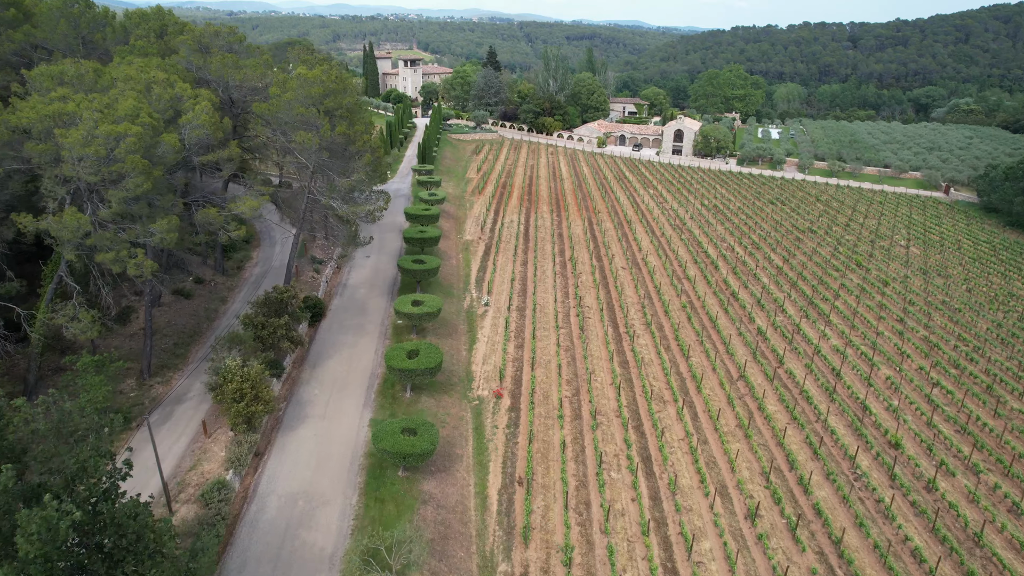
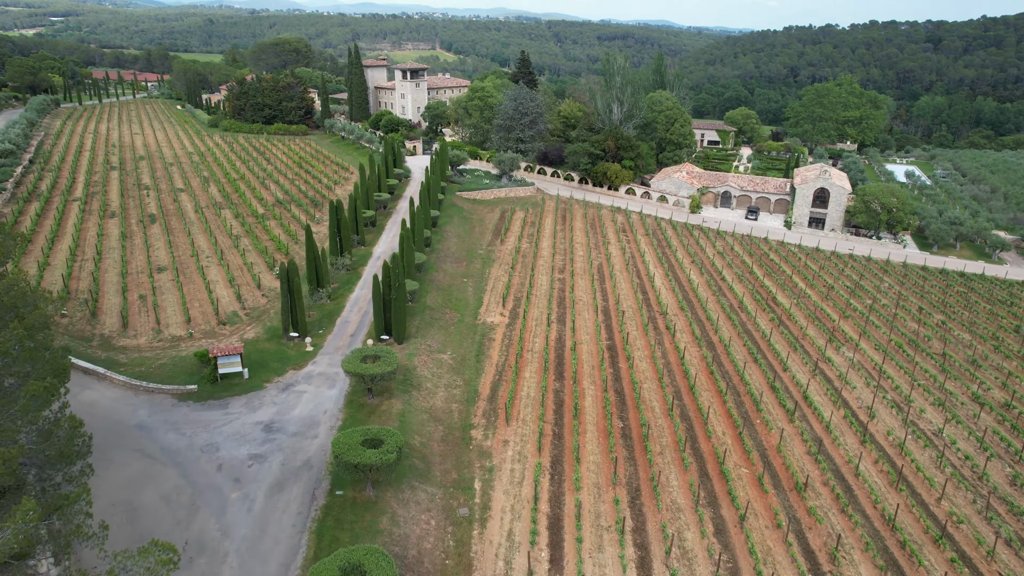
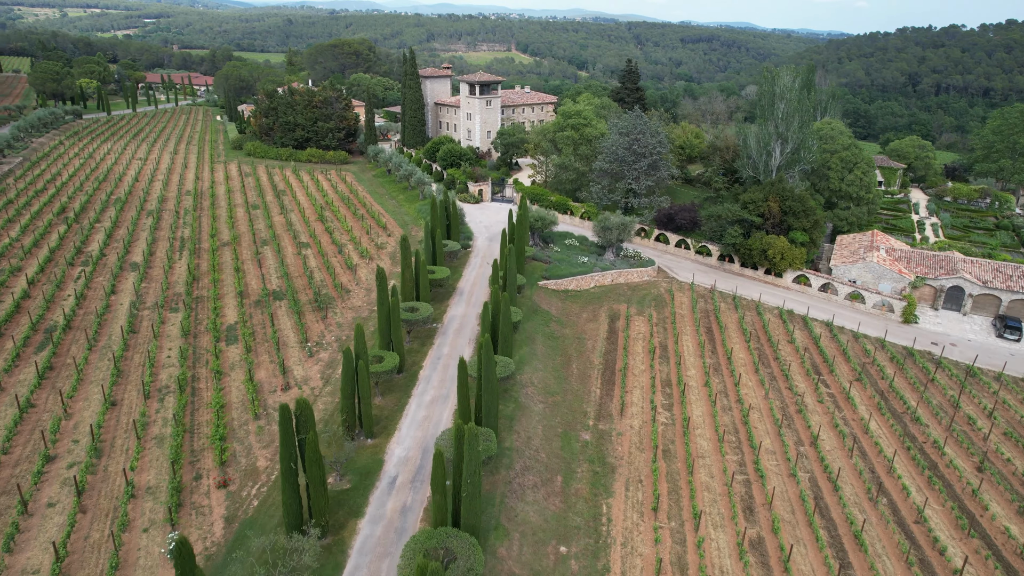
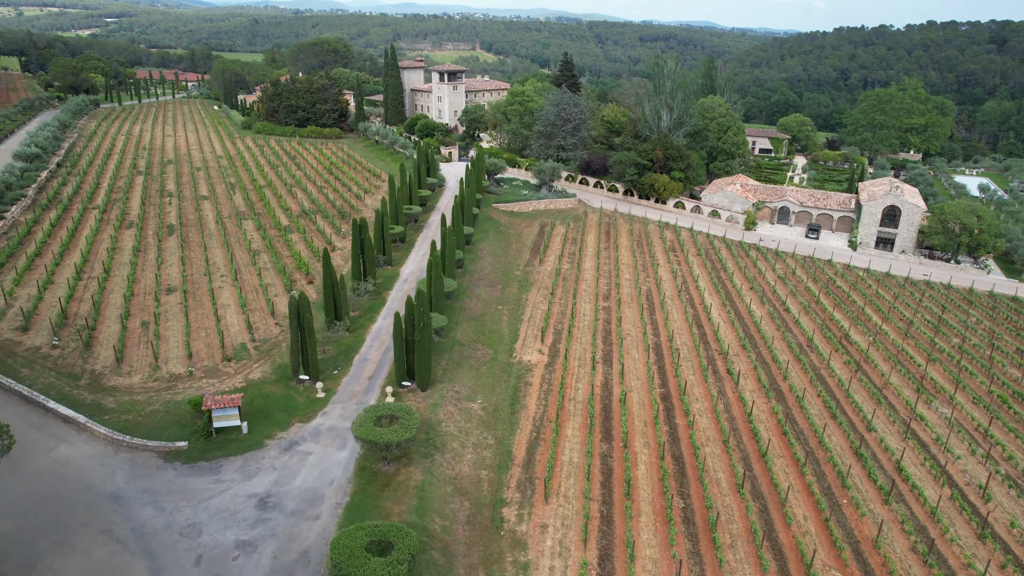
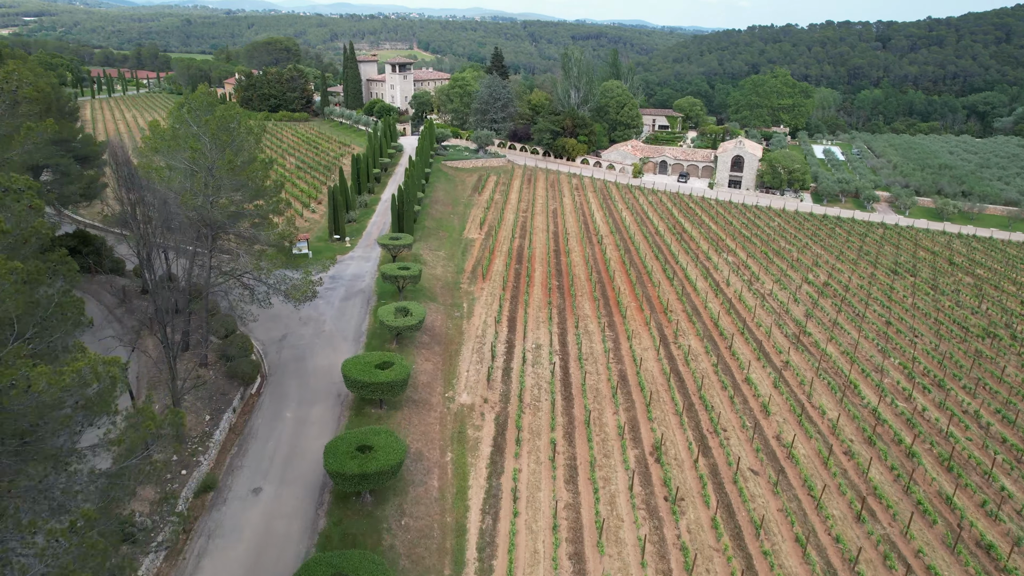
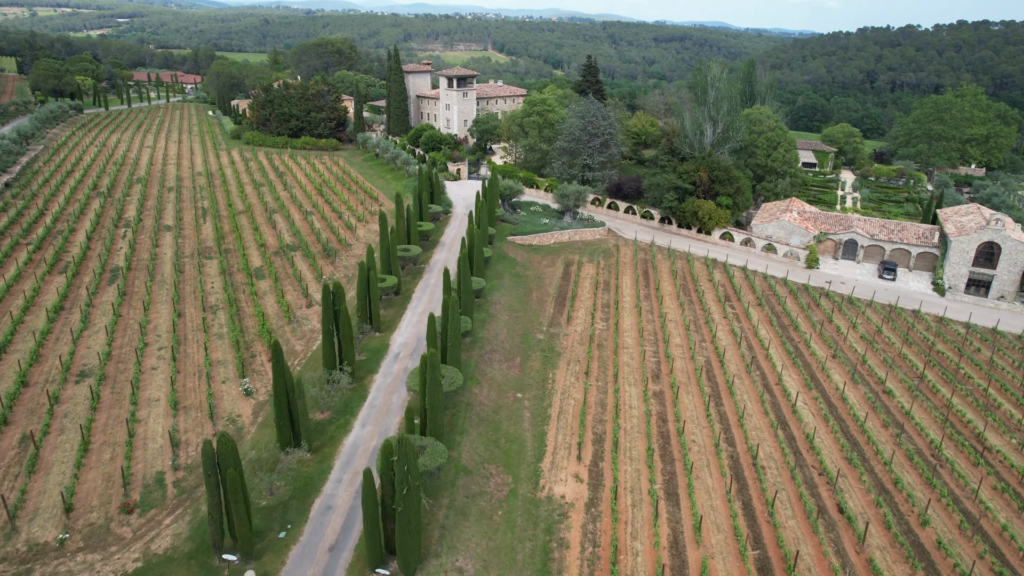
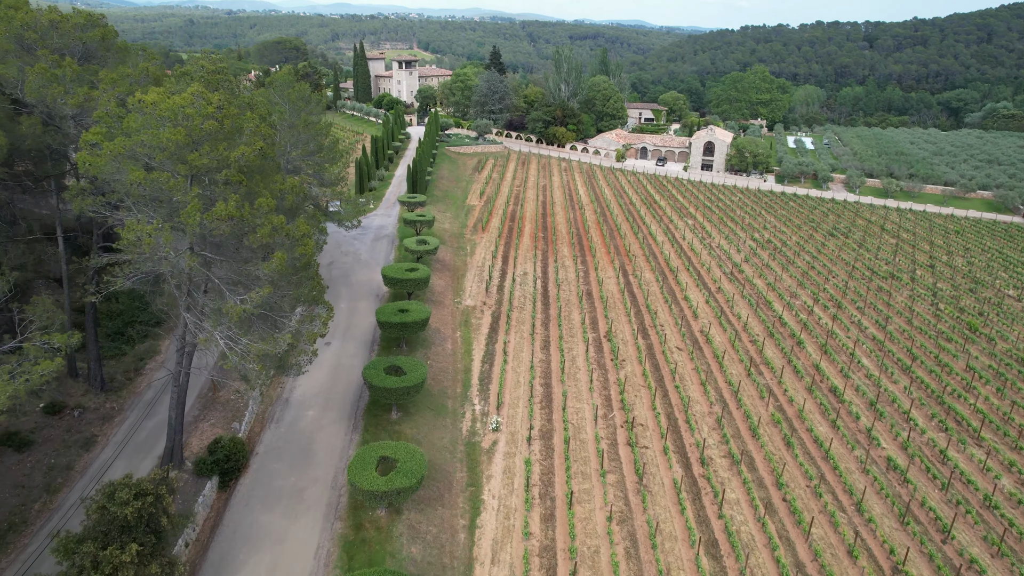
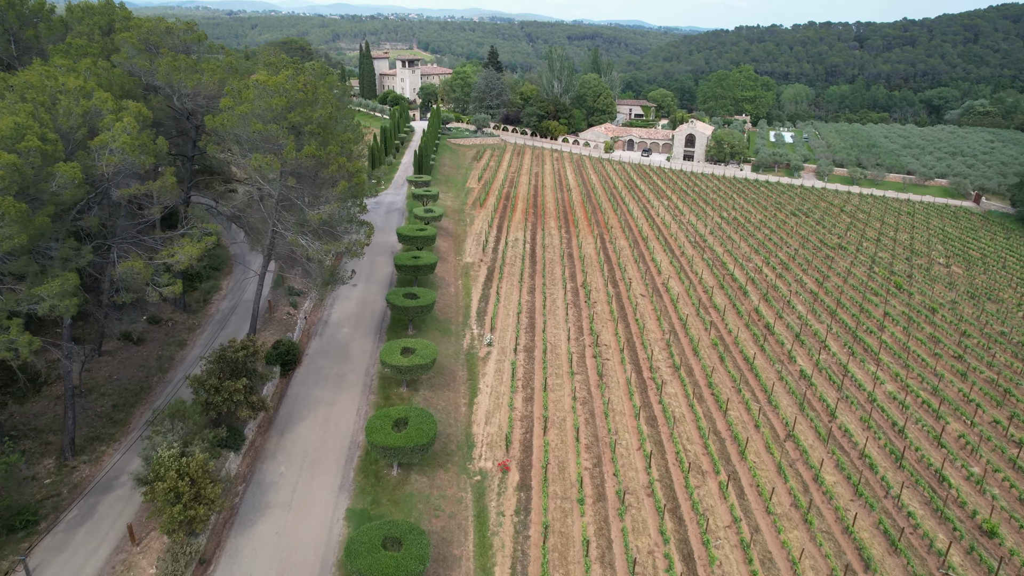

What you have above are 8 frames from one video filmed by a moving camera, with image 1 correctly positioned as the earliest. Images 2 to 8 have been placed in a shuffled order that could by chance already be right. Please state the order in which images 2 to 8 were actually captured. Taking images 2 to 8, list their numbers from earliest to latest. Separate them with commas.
8, 7, 5, 2, 4, 6, 3
